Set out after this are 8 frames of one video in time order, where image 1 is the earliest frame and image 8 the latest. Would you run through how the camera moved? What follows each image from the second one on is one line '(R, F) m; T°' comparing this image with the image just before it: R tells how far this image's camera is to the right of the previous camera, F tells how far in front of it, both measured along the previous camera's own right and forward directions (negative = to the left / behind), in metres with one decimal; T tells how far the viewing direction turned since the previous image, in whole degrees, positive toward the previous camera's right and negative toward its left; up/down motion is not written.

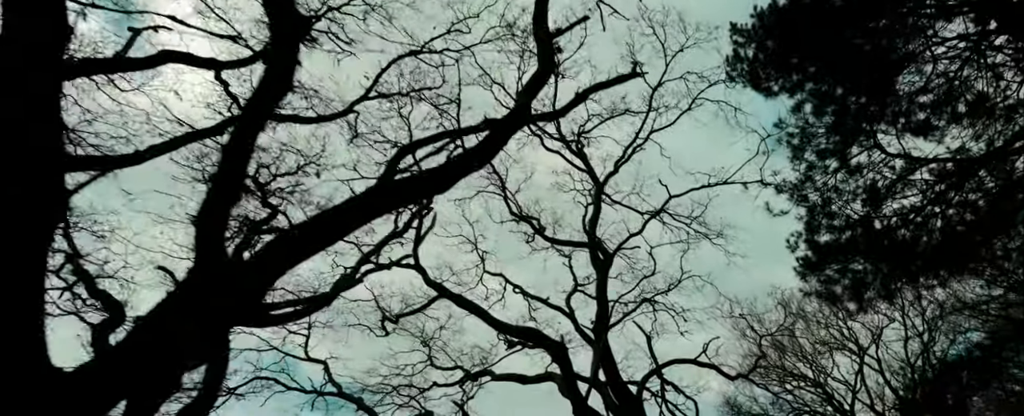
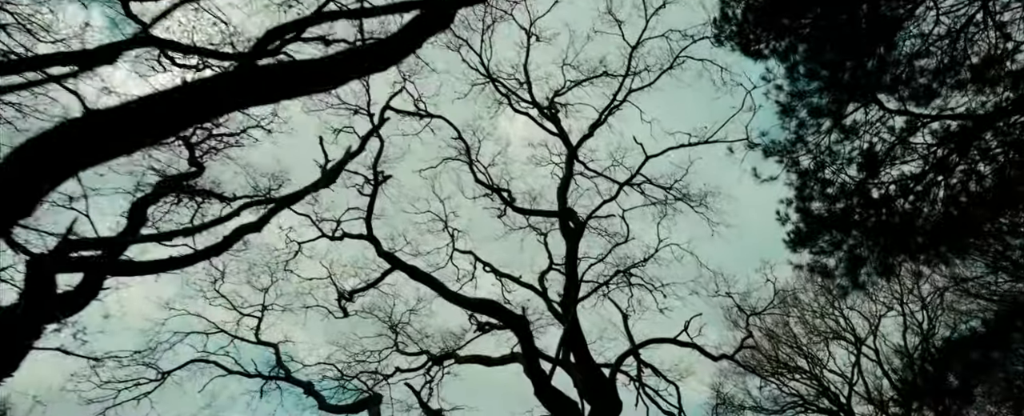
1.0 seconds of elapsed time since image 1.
(+0.3, +0.5) m; 0°
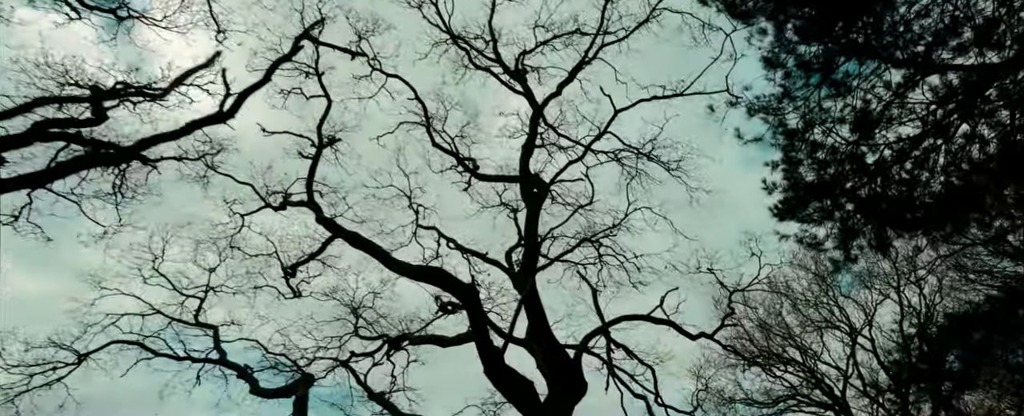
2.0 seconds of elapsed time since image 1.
(+0.3, +0.5) m; 0°
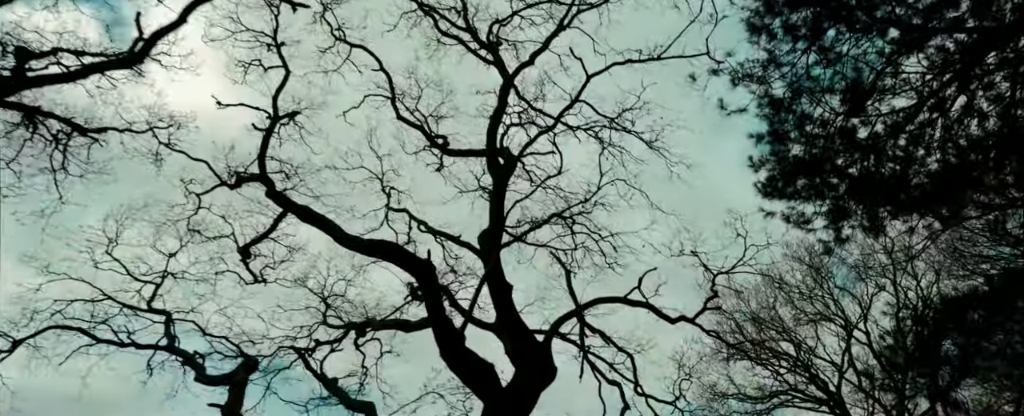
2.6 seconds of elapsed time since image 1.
(+0.2, +0.3) m; 0°
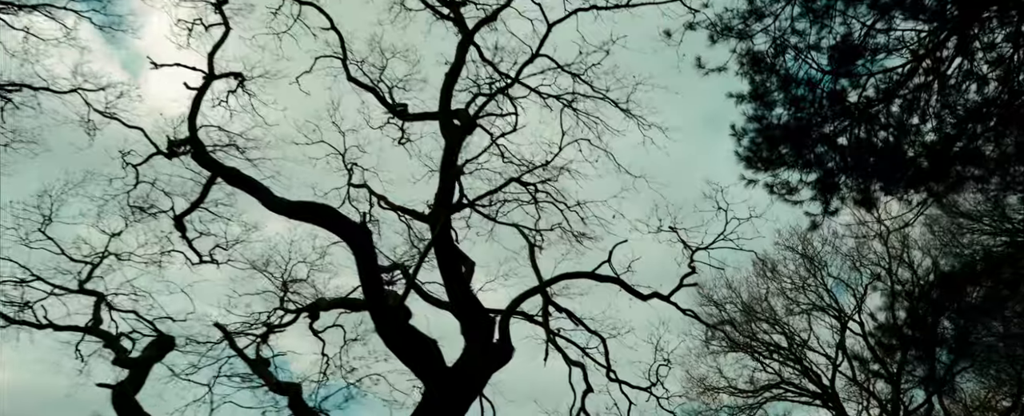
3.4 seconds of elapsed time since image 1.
(+0.2, +0.4) m; 0°
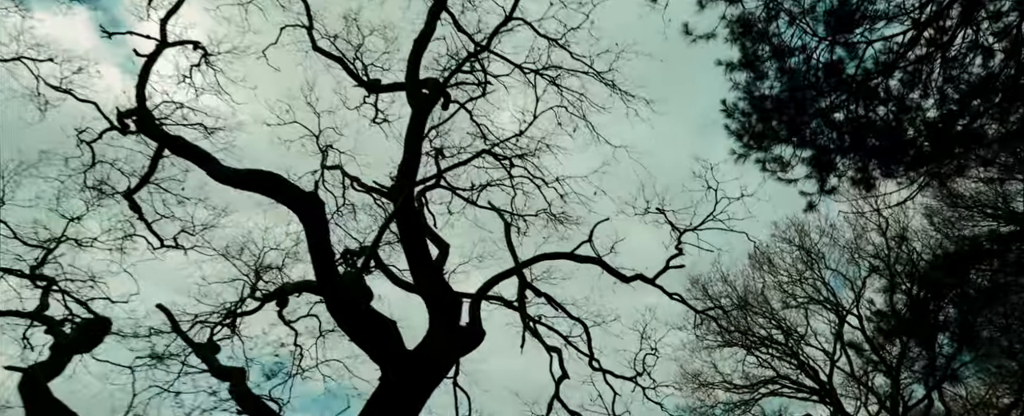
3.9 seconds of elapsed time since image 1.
(+0.1, +0.2) m; 0°
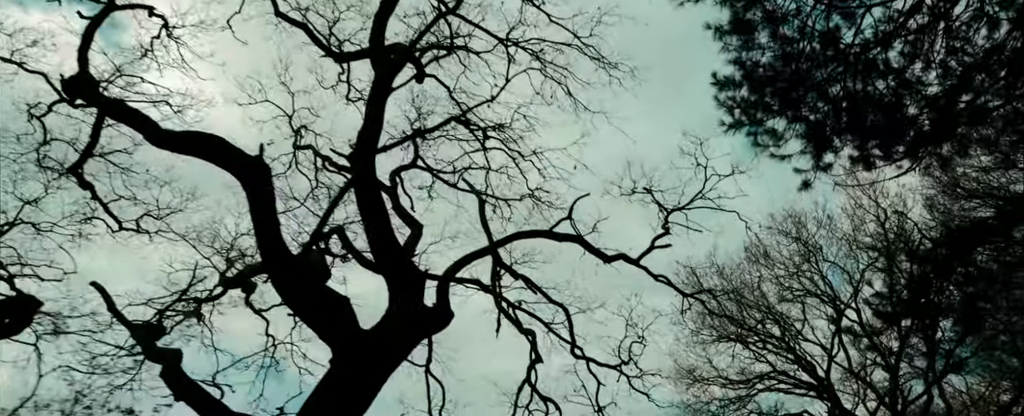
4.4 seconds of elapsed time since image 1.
(+0.1, +0.2) m; 0°
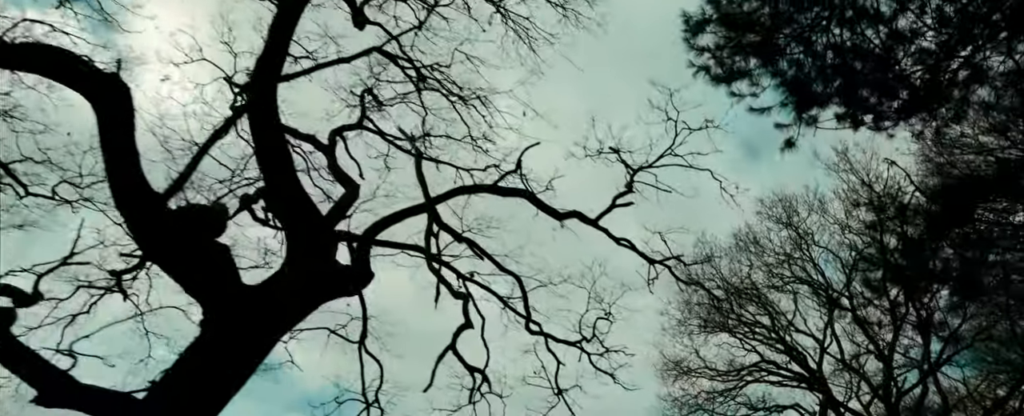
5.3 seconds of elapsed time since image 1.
(+0.3, +0.4) m; 0°
